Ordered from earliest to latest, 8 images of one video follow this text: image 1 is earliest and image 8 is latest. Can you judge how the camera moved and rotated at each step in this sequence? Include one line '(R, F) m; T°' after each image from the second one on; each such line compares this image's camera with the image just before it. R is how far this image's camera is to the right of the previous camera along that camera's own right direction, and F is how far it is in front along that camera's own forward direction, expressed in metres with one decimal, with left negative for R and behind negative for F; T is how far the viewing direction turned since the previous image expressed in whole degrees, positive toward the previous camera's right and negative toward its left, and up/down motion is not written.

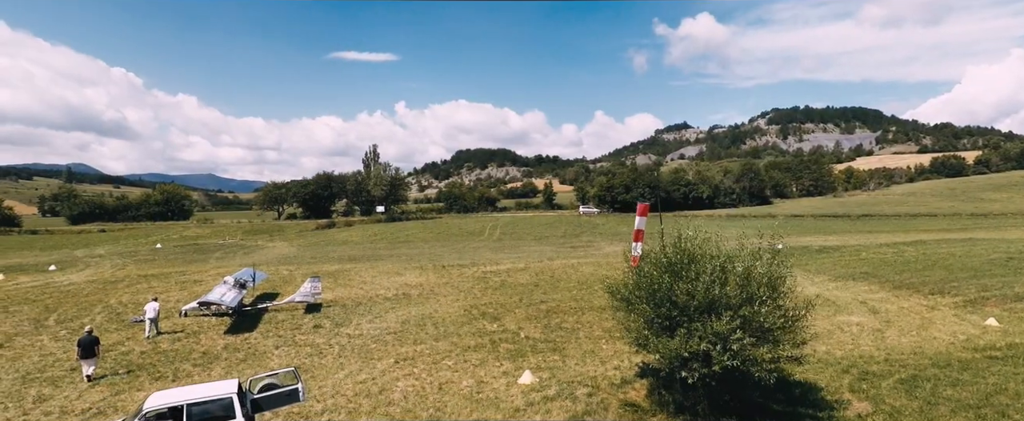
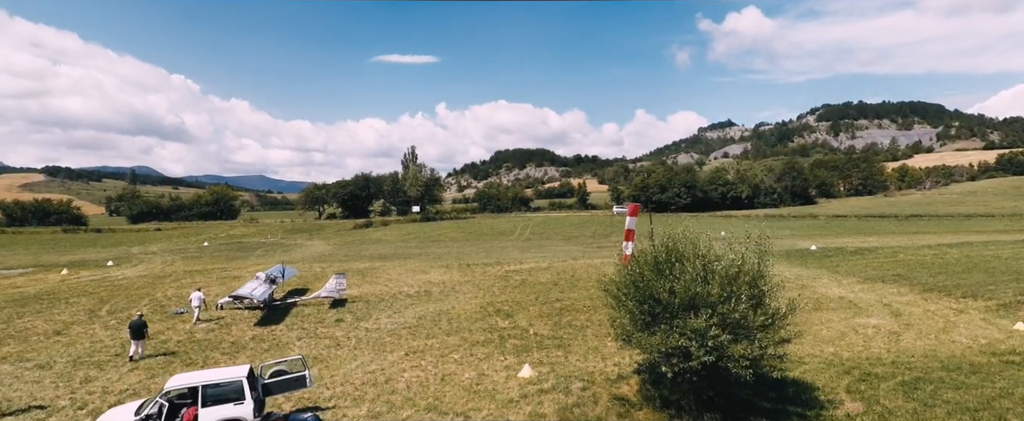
(+1.5, -0.8) m; -4°
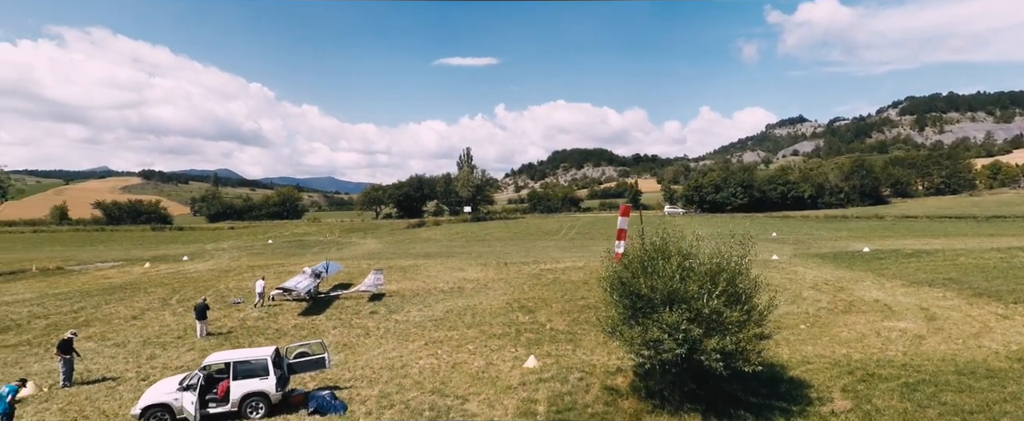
(+2.2, -1.3) m; -6°
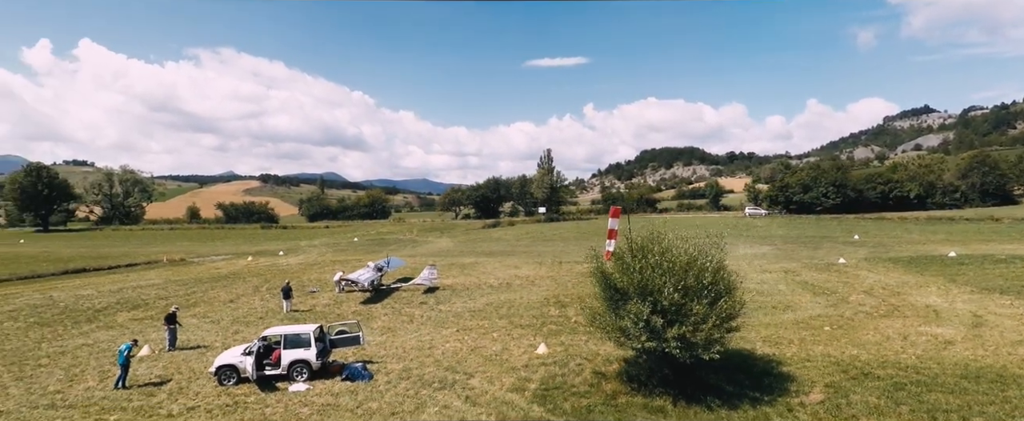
(+3.5, -2.3) m; -10°
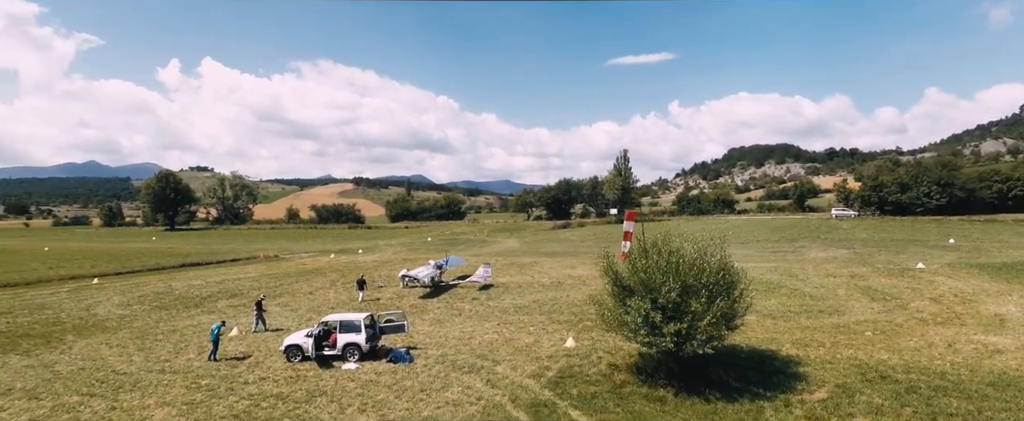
(+2.6, -1.9) m; -9°
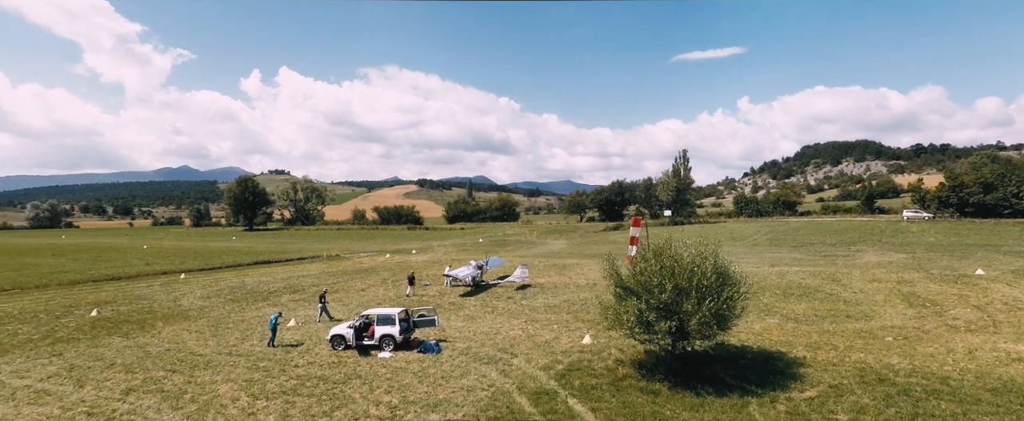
(+2.2, -2.1) m; -7°
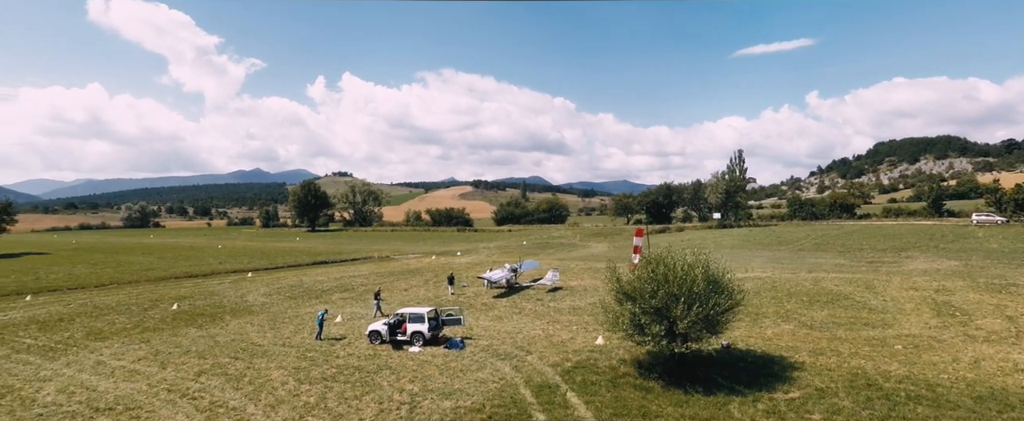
(+2.1, -2.4) m; -6°
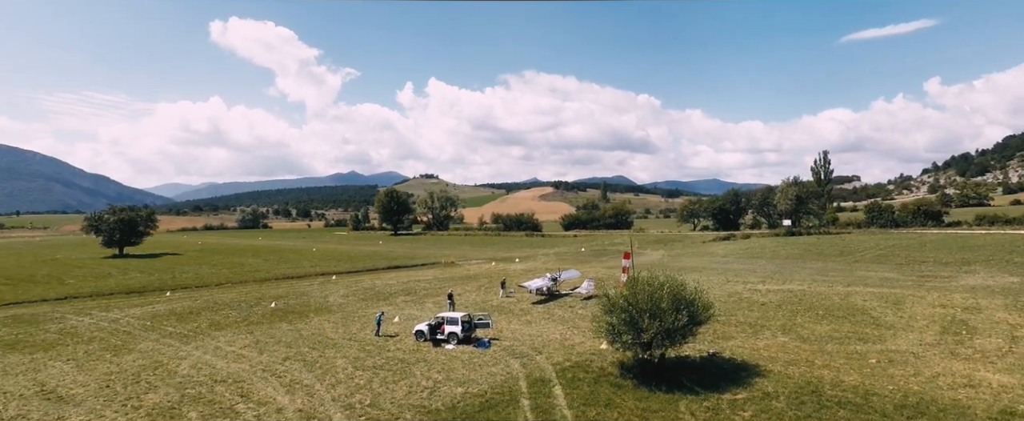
(+4.4, -5.5) m; -9°
